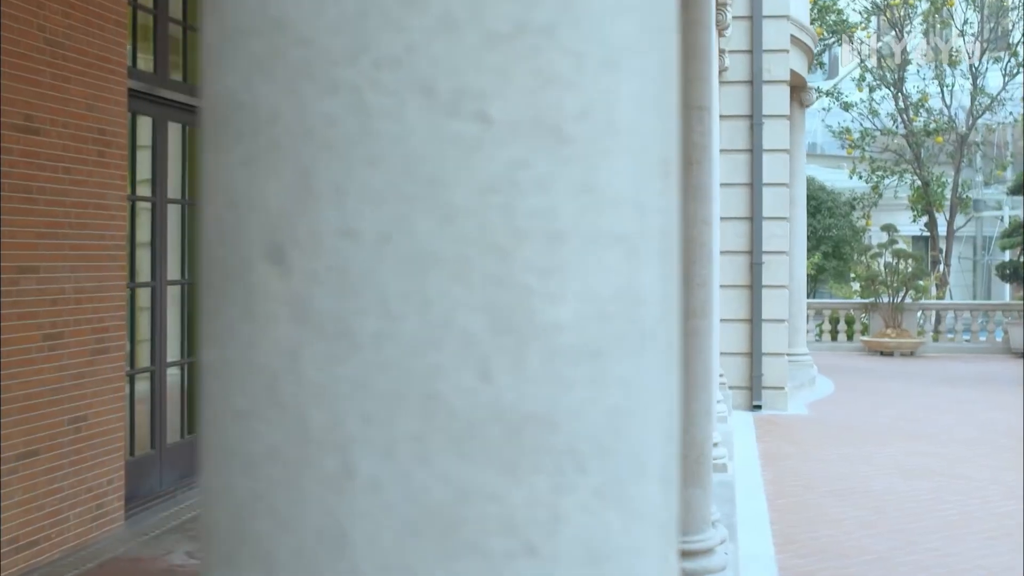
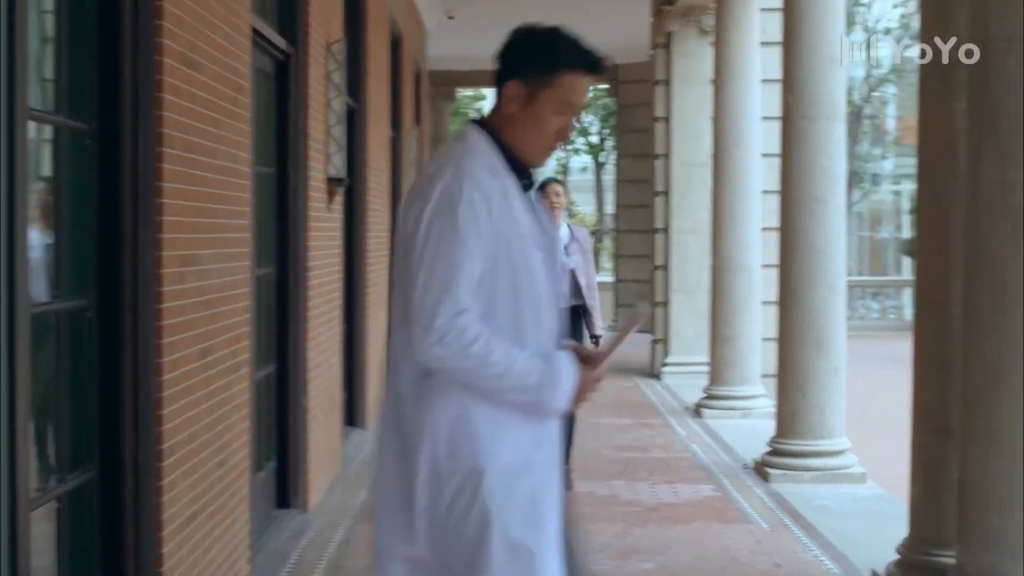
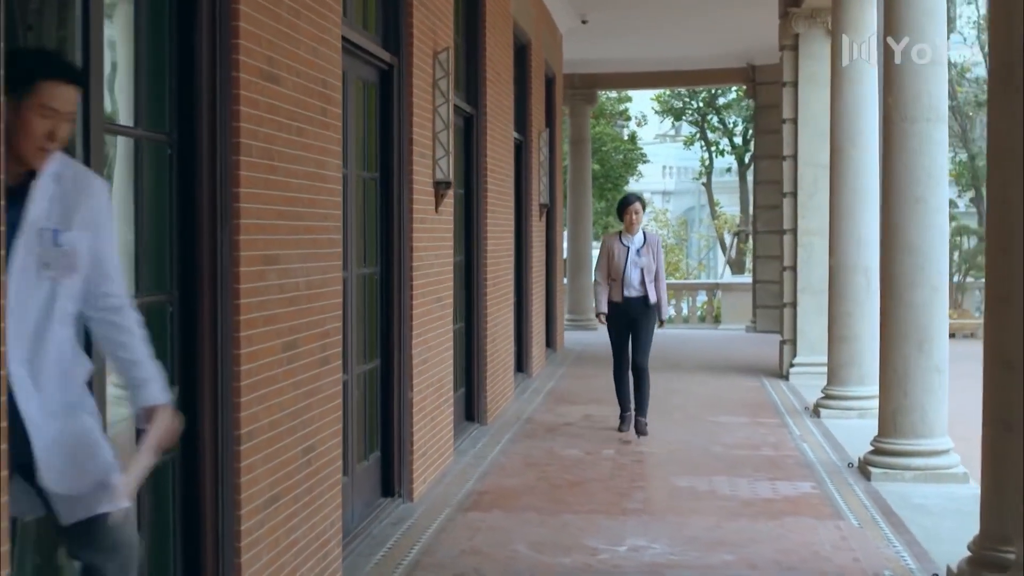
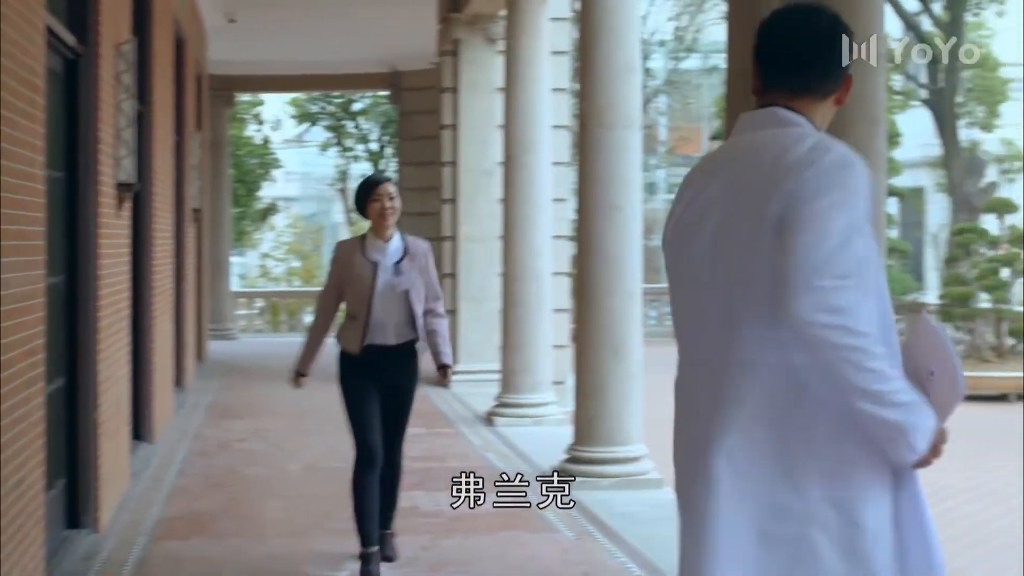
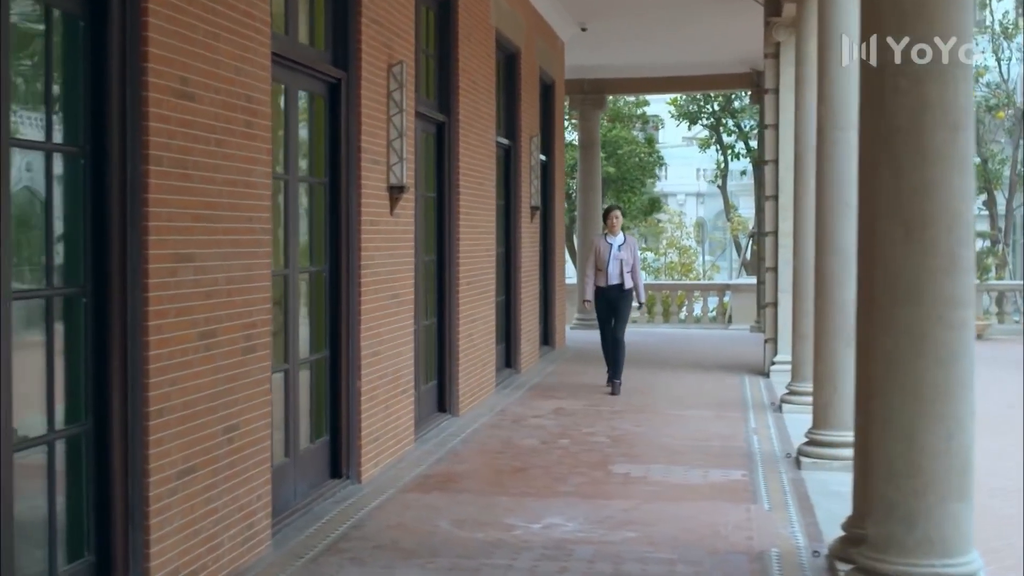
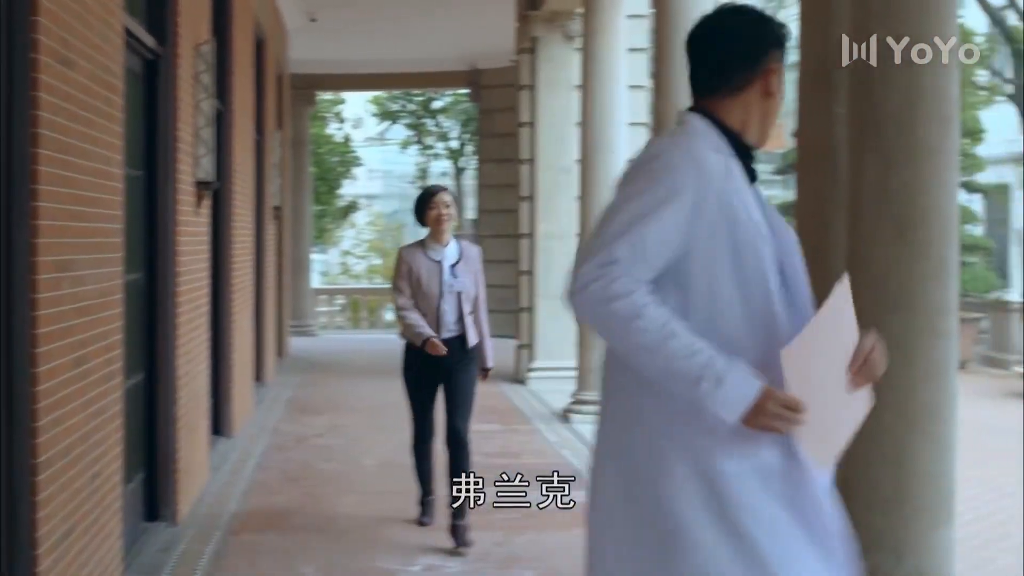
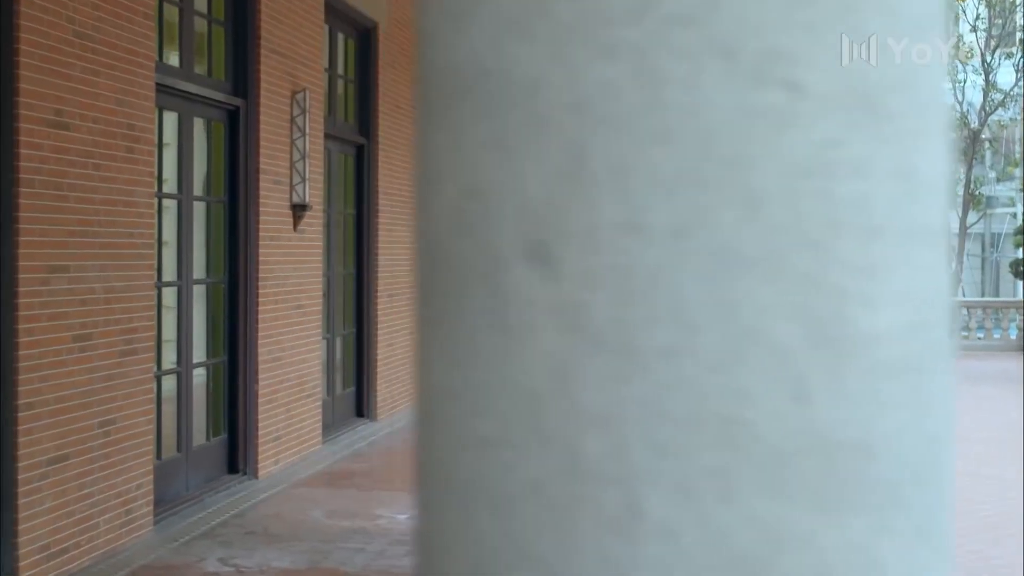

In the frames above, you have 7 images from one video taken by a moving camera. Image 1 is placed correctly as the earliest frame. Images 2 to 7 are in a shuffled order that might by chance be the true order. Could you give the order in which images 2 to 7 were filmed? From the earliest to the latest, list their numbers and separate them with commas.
7, 5, 3, 2, 6, 4
